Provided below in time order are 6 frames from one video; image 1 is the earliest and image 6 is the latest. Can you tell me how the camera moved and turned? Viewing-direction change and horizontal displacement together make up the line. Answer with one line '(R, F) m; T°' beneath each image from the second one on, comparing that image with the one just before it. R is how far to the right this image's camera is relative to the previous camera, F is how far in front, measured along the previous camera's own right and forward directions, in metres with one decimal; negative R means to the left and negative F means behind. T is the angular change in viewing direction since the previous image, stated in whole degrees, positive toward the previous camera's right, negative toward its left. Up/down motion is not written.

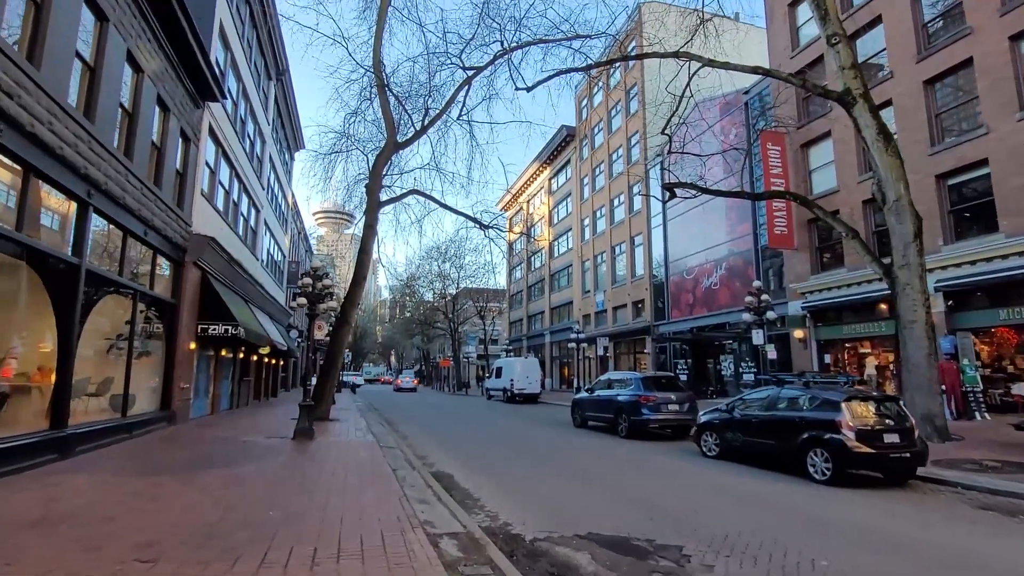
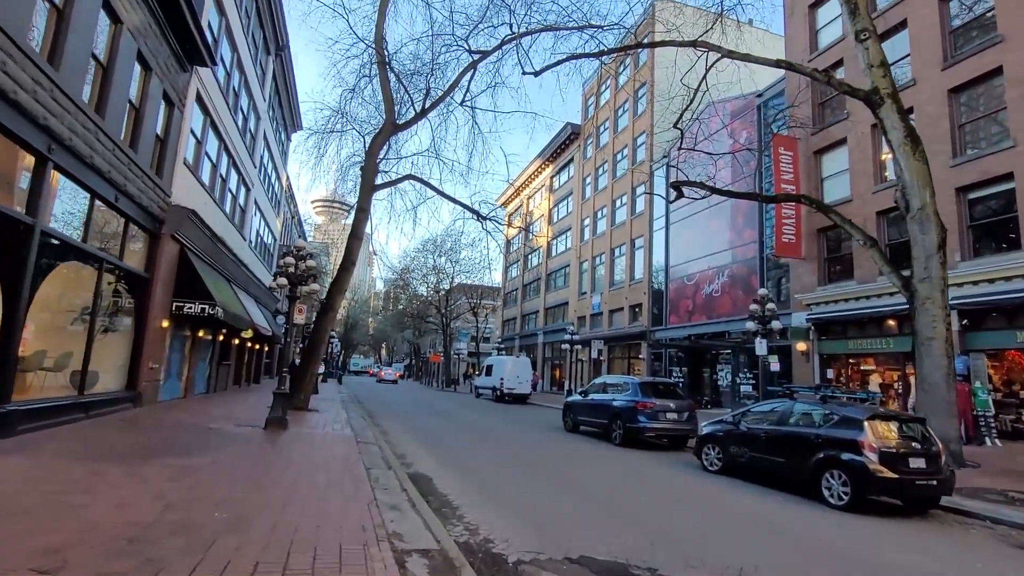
(0.0, +0.8) m; +1°
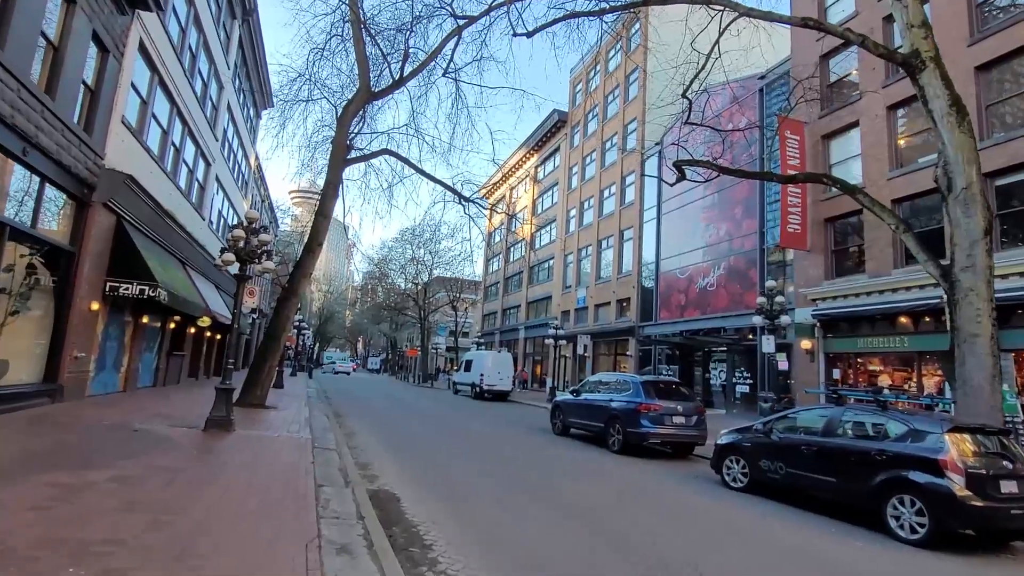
(-0.1, +1.6) m; +2°
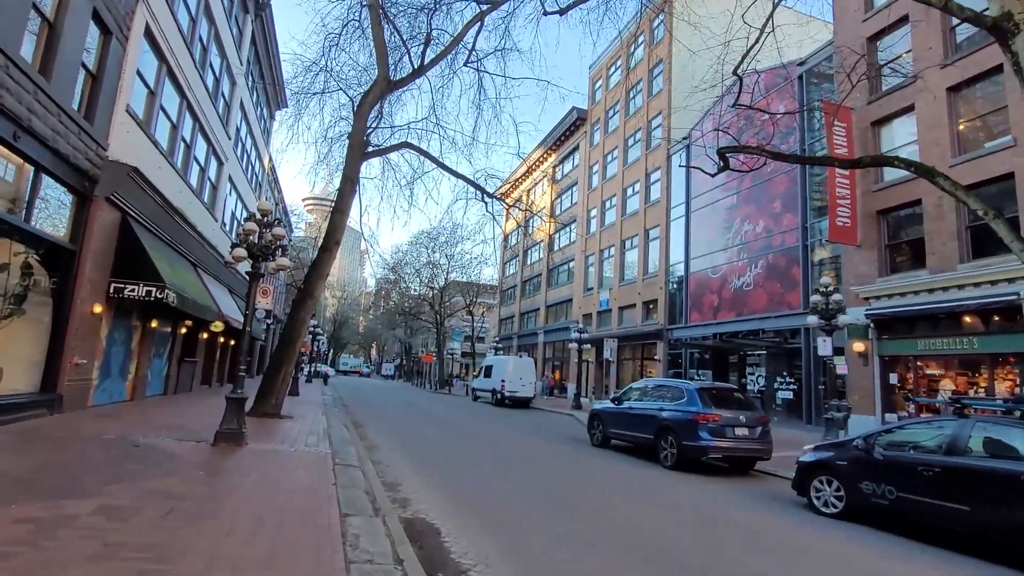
(-0.5, +1.1) m; -1°
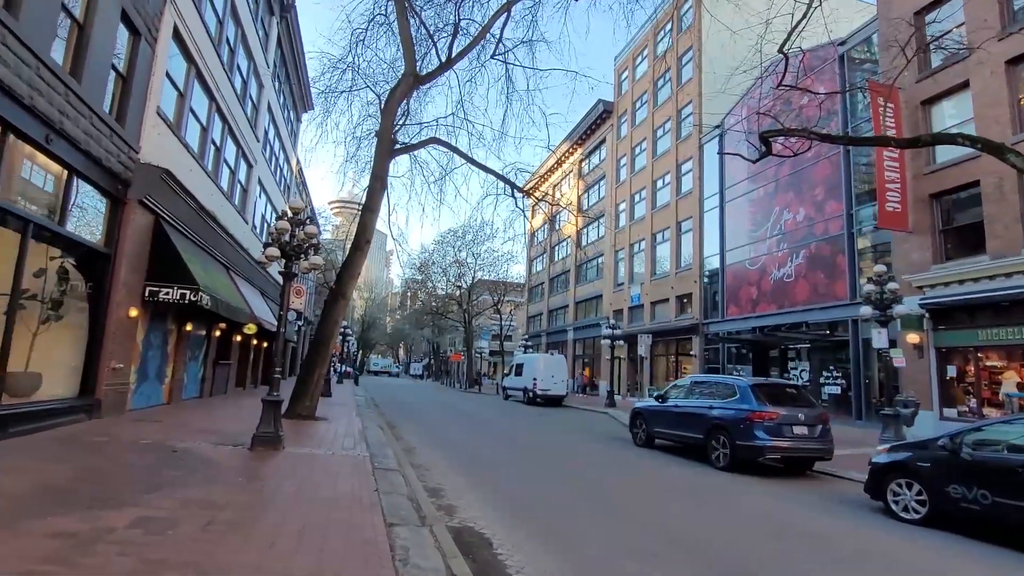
(-0.2, +0.4) m; -2°
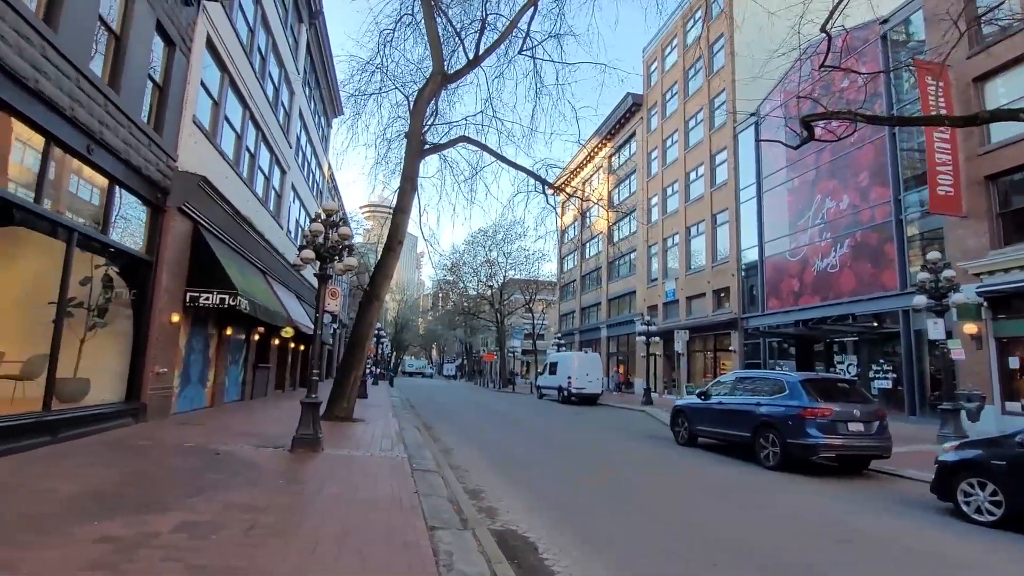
(-0.1, +0.2) m; -3°
